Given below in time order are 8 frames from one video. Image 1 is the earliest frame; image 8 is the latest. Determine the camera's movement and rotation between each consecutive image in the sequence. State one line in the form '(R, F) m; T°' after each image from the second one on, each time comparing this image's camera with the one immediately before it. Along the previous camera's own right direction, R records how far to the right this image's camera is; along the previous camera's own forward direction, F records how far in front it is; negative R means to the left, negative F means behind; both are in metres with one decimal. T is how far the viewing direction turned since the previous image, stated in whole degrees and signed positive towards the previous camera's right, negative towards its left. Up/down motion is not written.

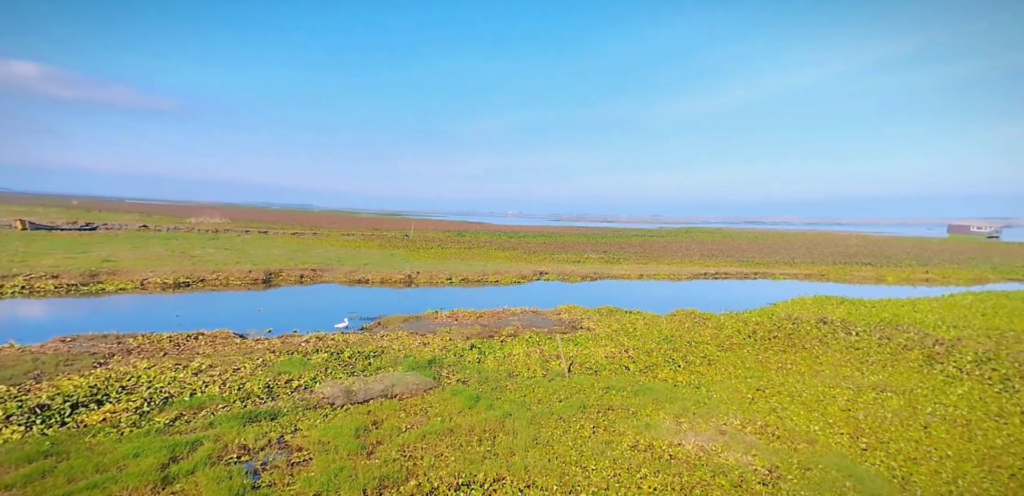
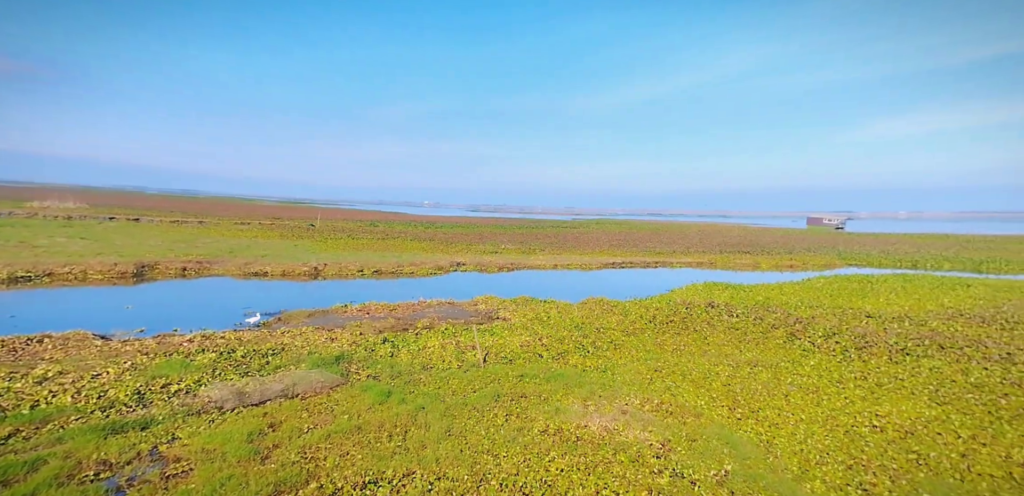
(+0.2, +0.3) m; +8°
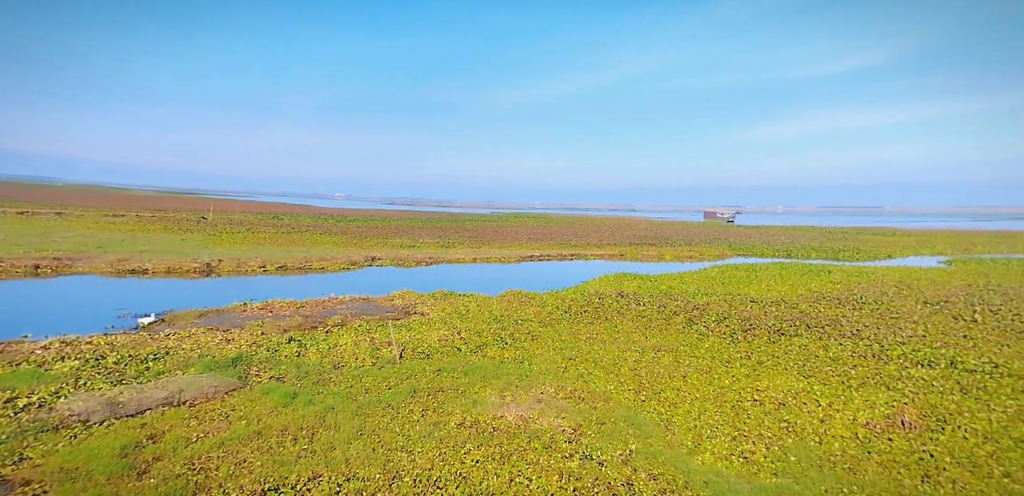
(+0.2, +0.2) m; +8°
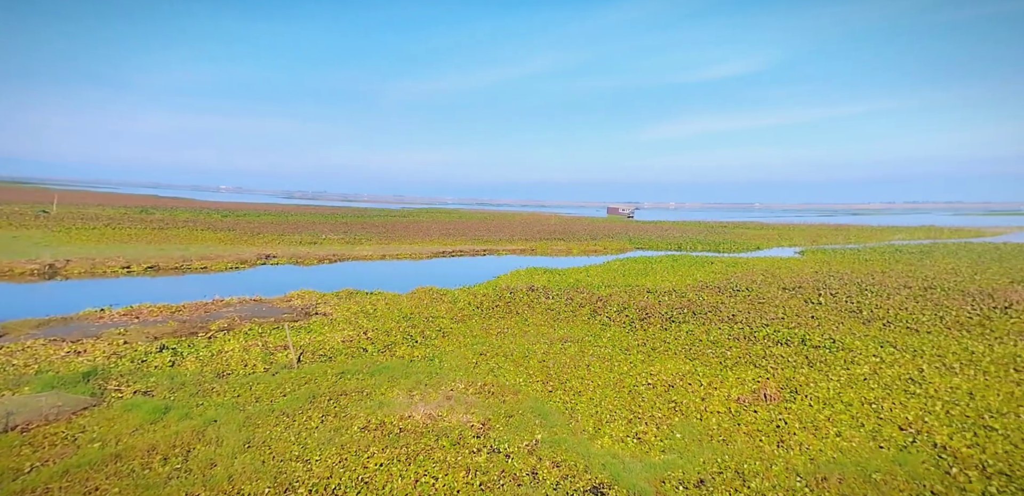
(+0.3, +0.5) m; +9°
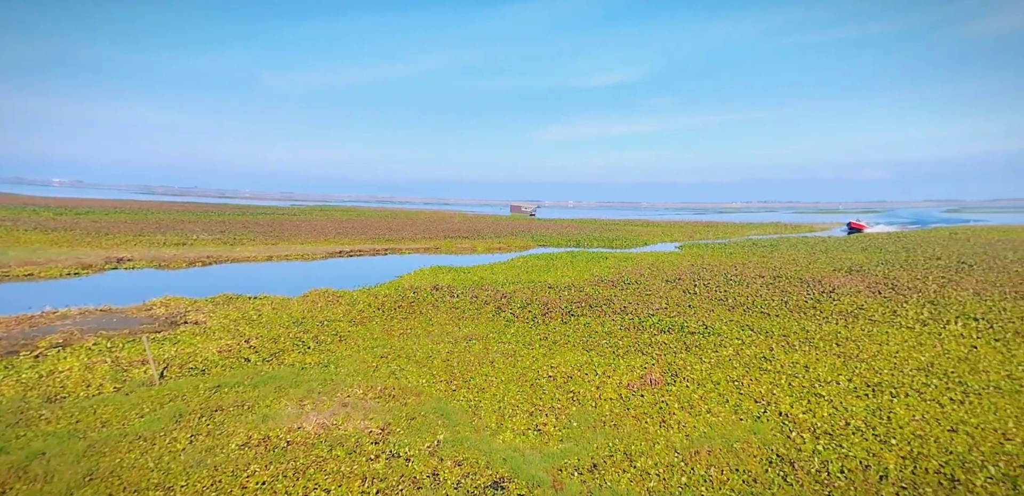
(+0.6, +0.9) m; +10°
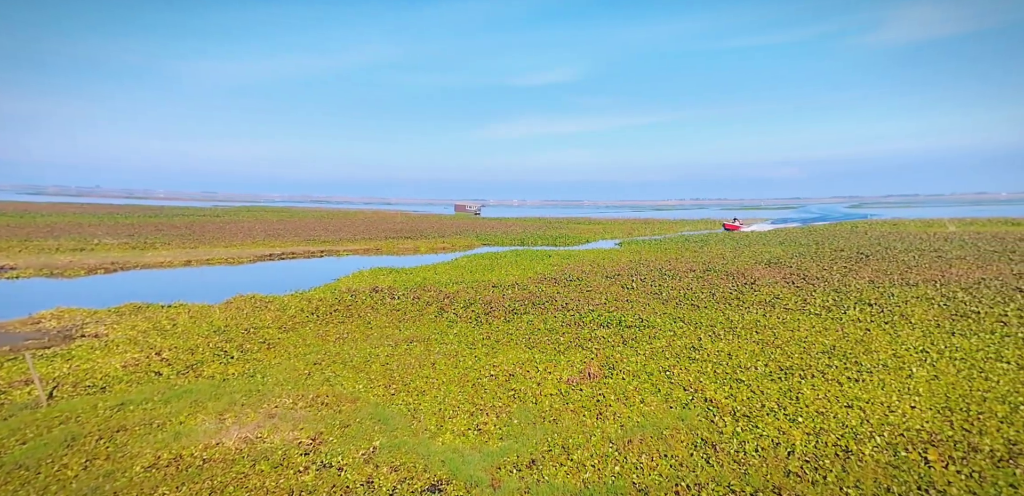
(+0.5, +0.7) m; +6°
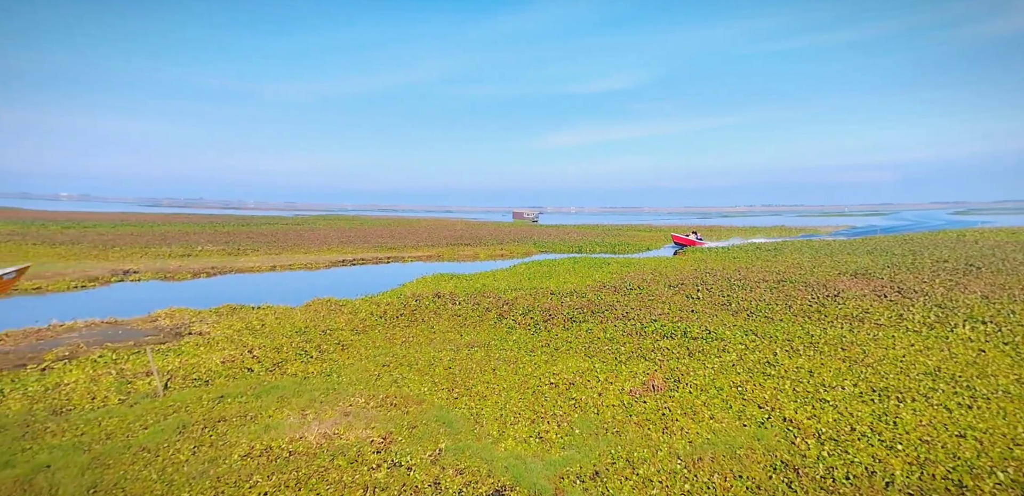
(-0.4, -1.0) m; -6°
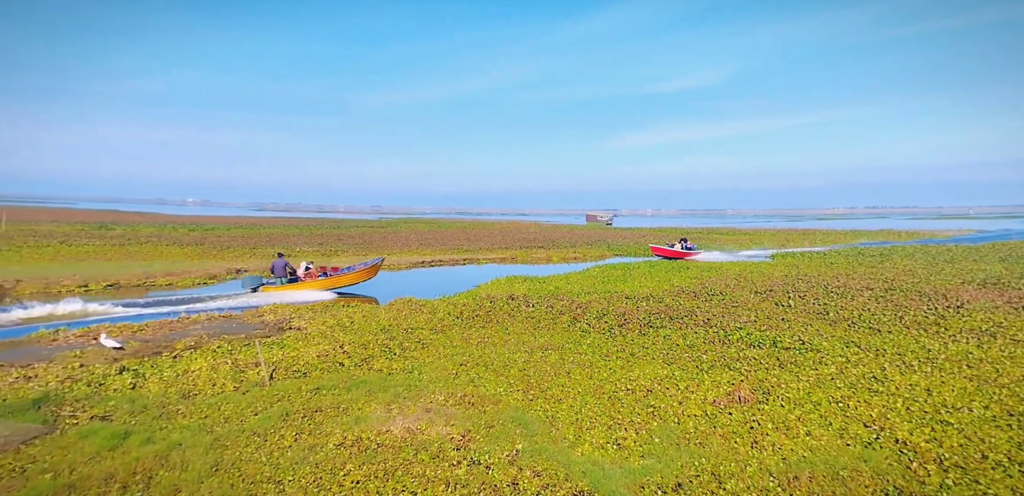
(-0.4, -0.5) m; -7°
